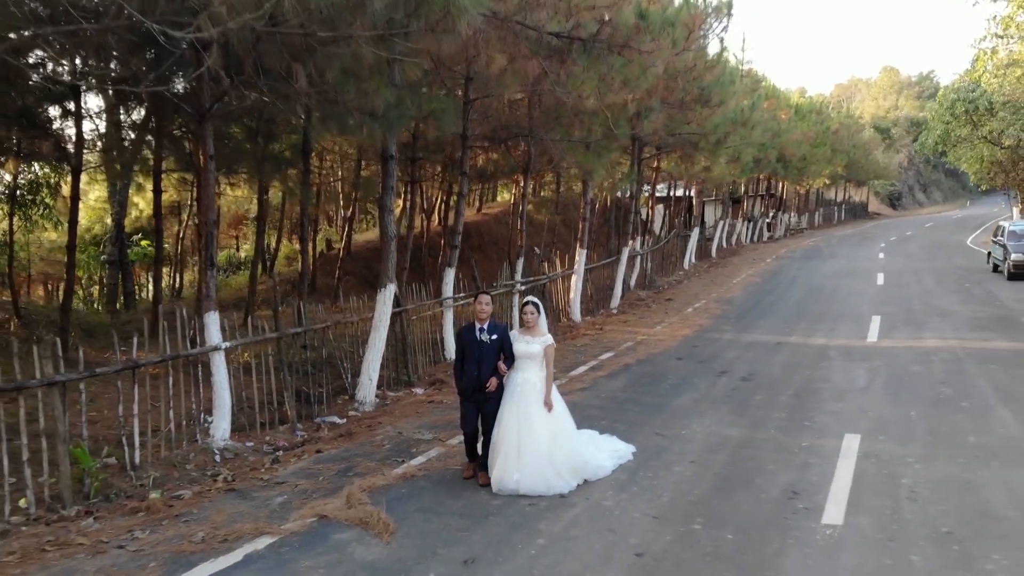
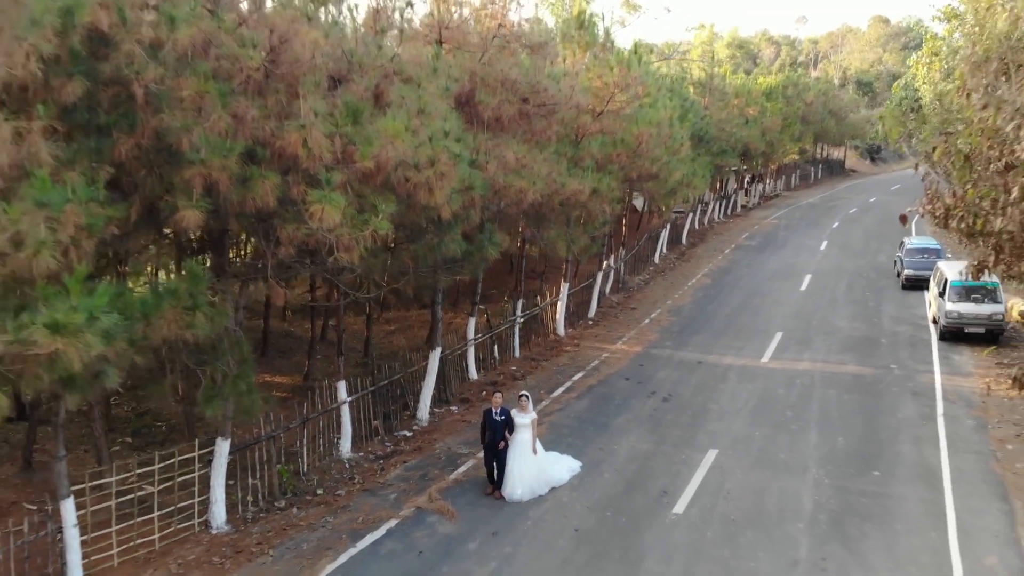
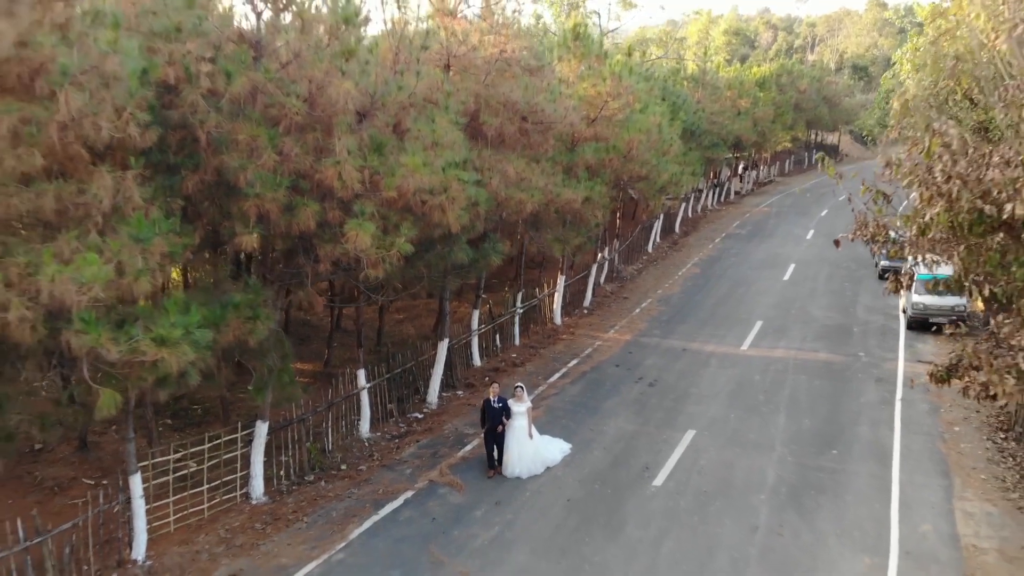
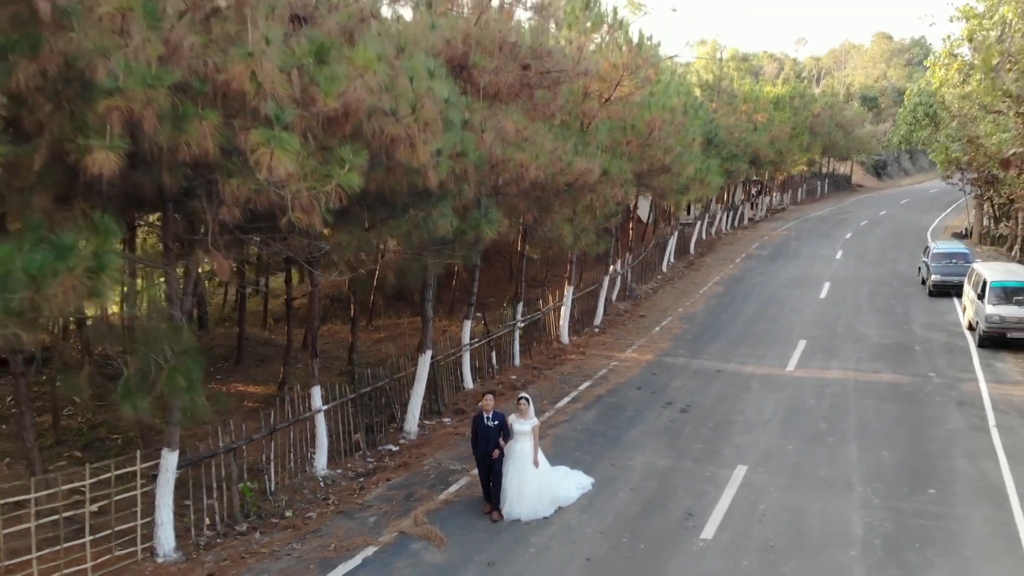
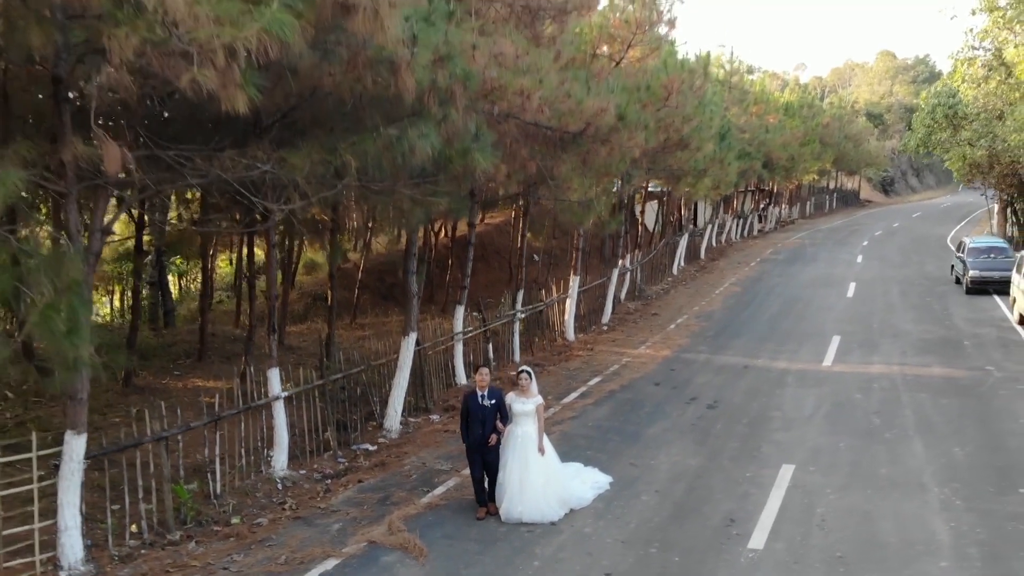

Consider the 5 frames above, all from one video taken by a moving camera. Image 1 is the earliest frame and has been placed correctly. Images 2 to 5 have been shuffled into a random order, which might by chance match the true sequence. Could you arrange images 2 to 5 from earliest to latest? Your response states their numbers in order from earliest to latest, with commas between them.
5, 4, 2, 3
